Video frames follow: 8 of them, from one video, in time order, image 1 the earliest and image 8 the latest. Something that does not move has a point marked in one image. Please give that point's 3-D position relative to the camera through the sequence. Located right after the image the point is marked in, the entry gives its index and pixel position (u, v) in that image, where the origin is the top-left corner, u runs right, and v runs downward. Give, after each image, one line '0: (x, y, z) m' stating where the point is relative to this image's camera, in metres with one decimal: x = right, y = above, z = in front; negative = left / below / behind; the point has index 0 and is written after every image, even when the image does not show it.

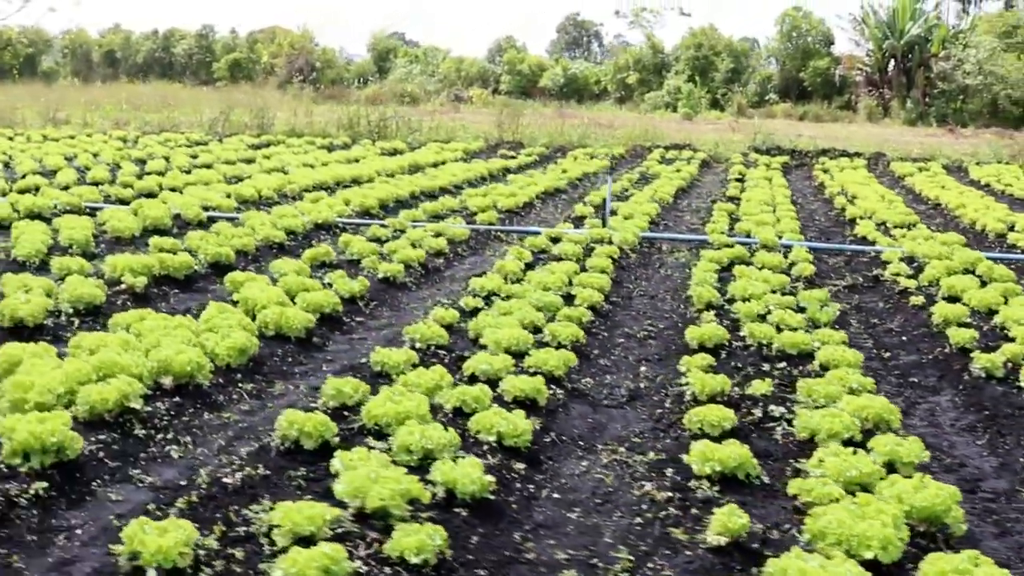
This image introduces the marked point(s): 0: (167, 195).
0: (-4.9, +1.3, +15.3) m
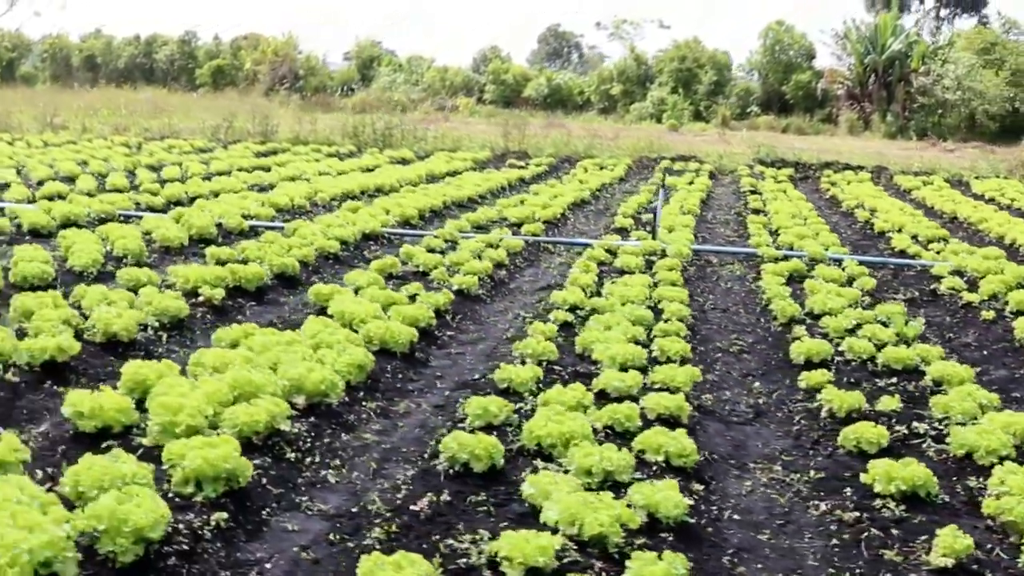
0: (-4.3, +1.2, +14.9) m
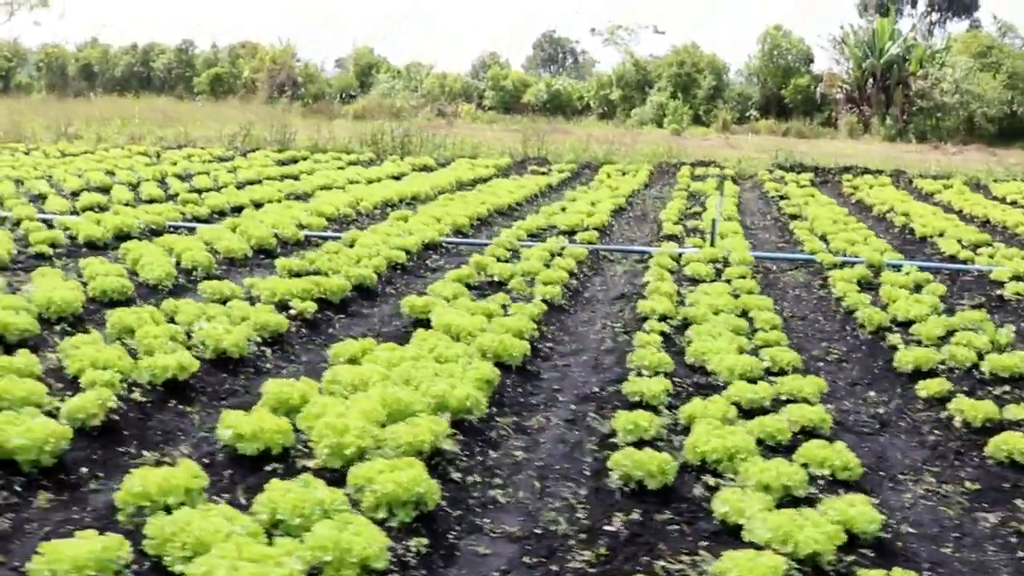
0: (-3.6, +1.0, +14.6) m
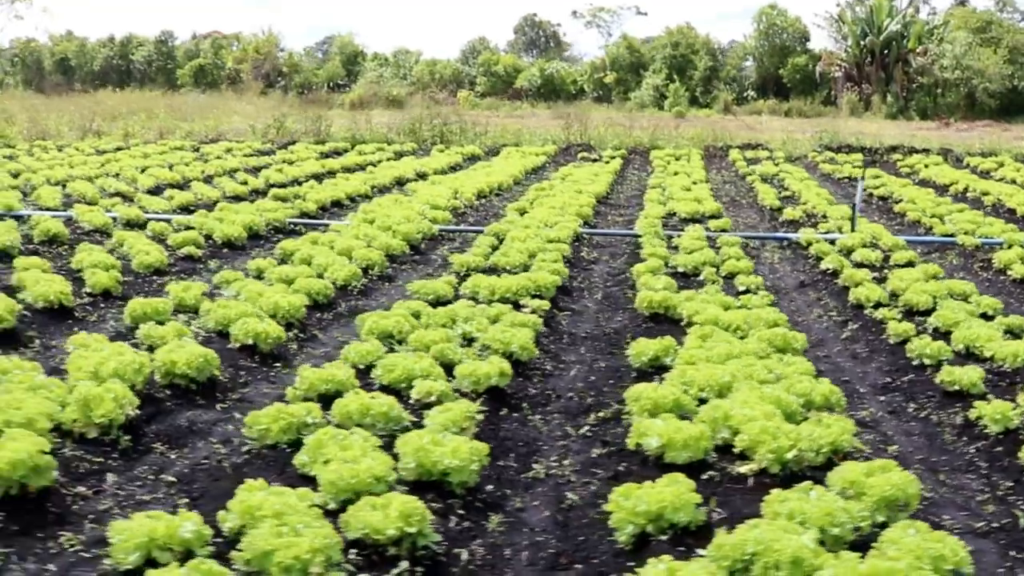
0: (-1.8, +1.0, +14.1) m
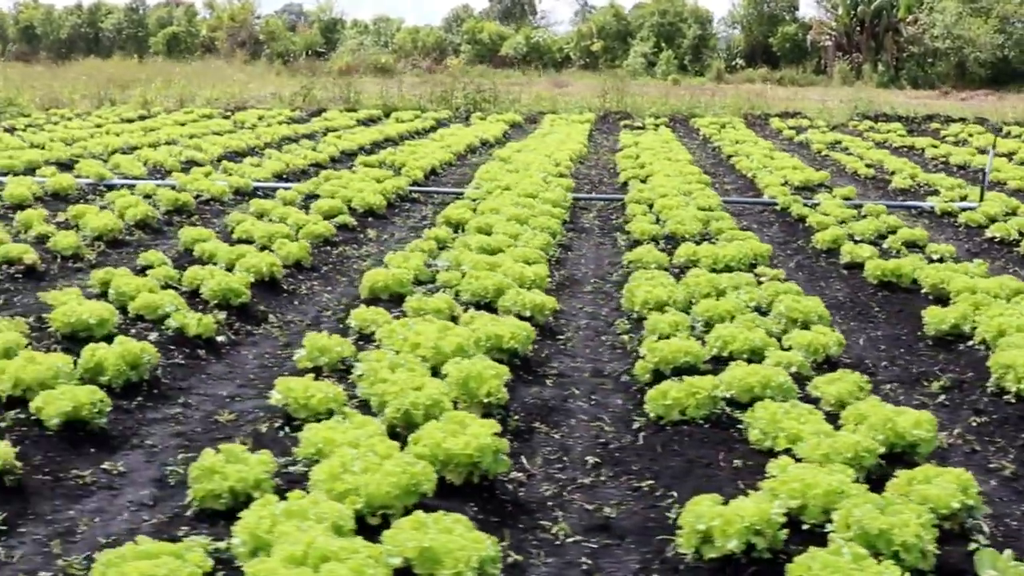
0: (-0.2, +1.4, +13.7) m
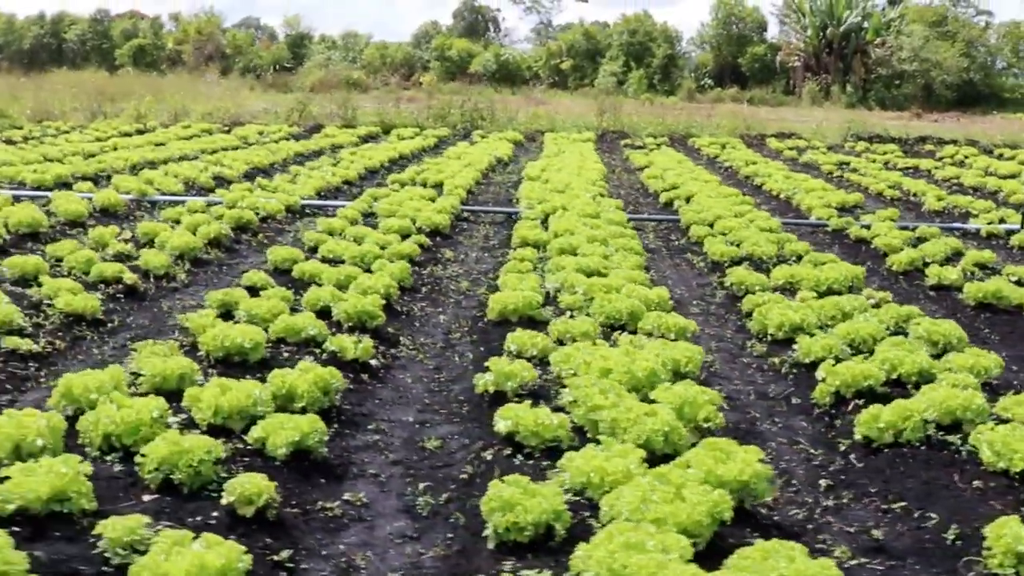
0: (+0.4, +1.2, +13.7) m
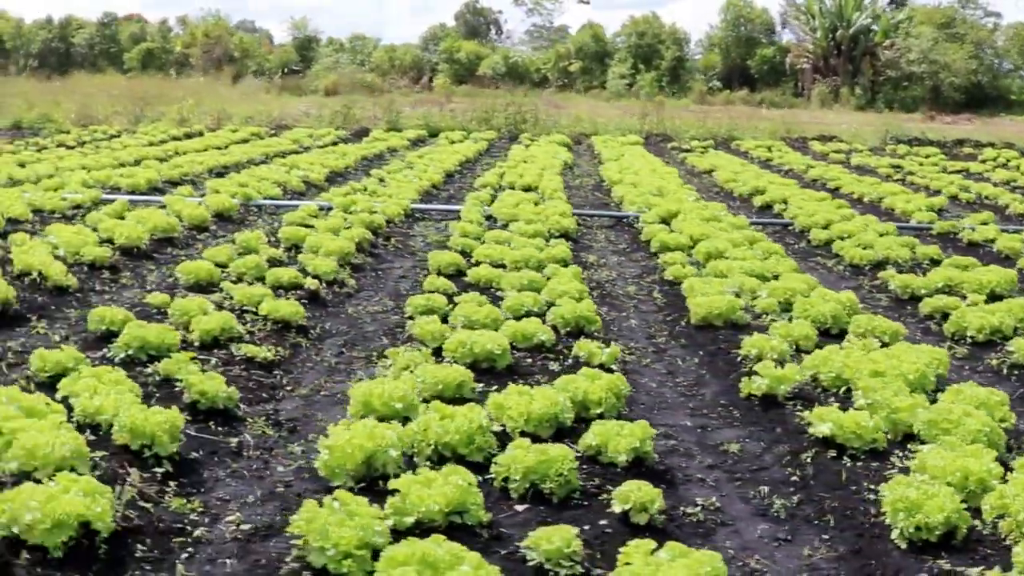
0: (+1.8, +1.1, +13.8) m
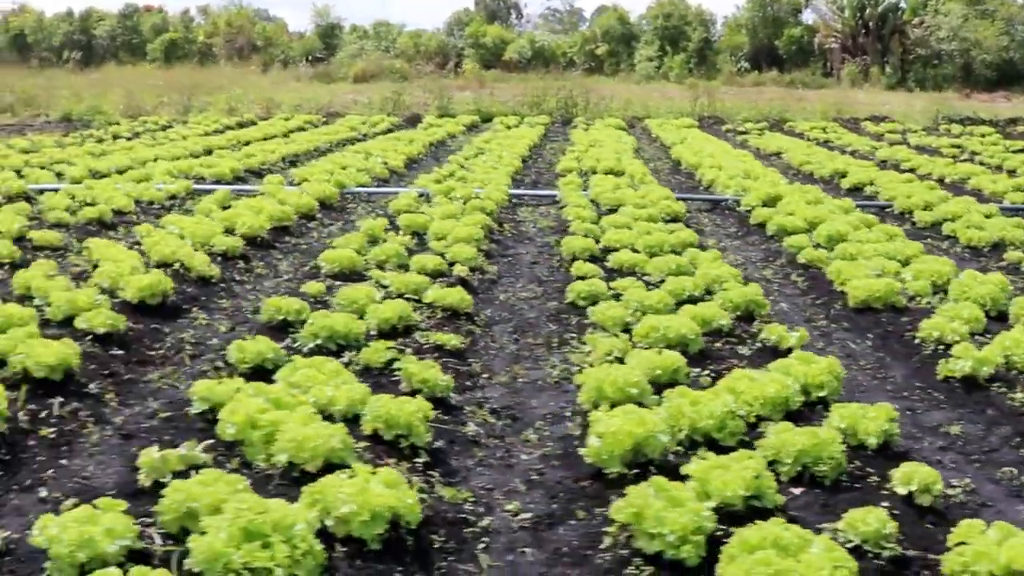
0: (+3.1, +1.4, +13.9) m
